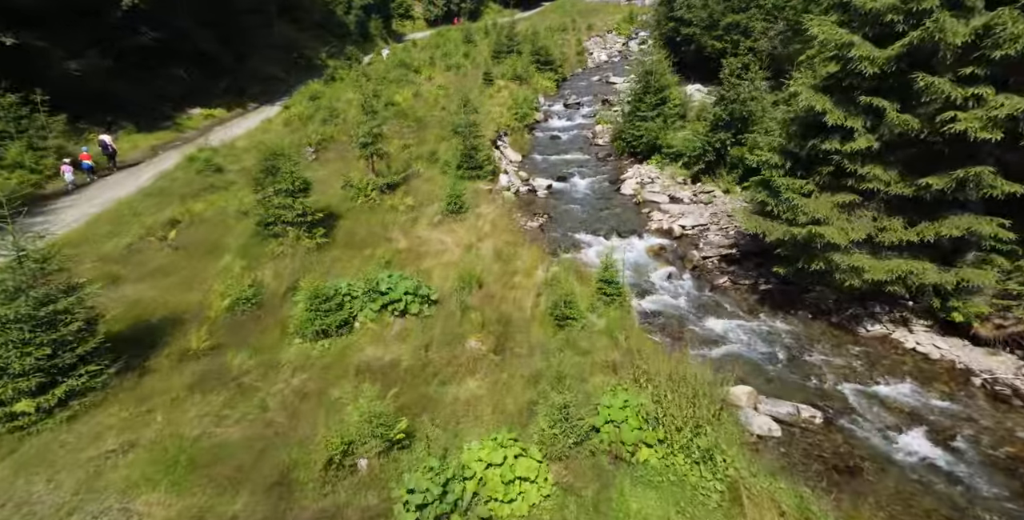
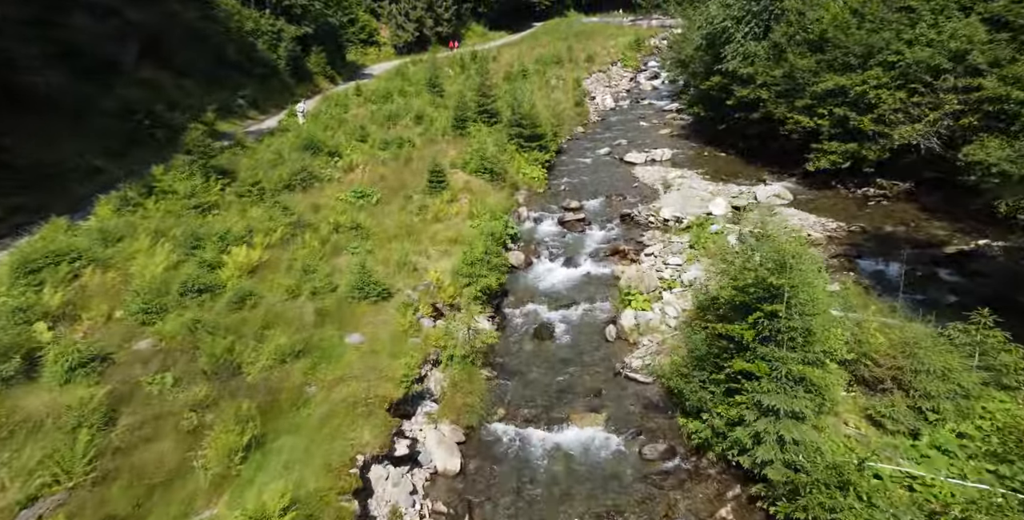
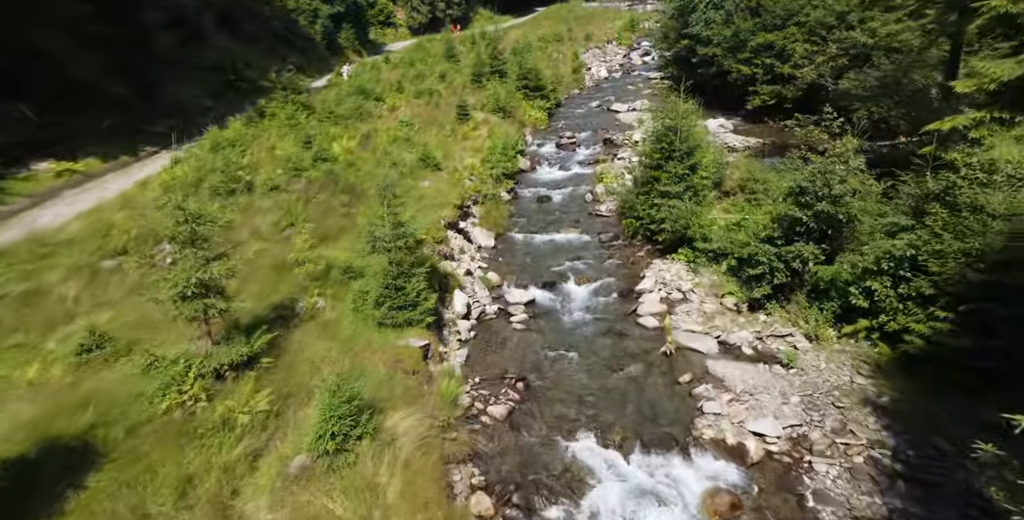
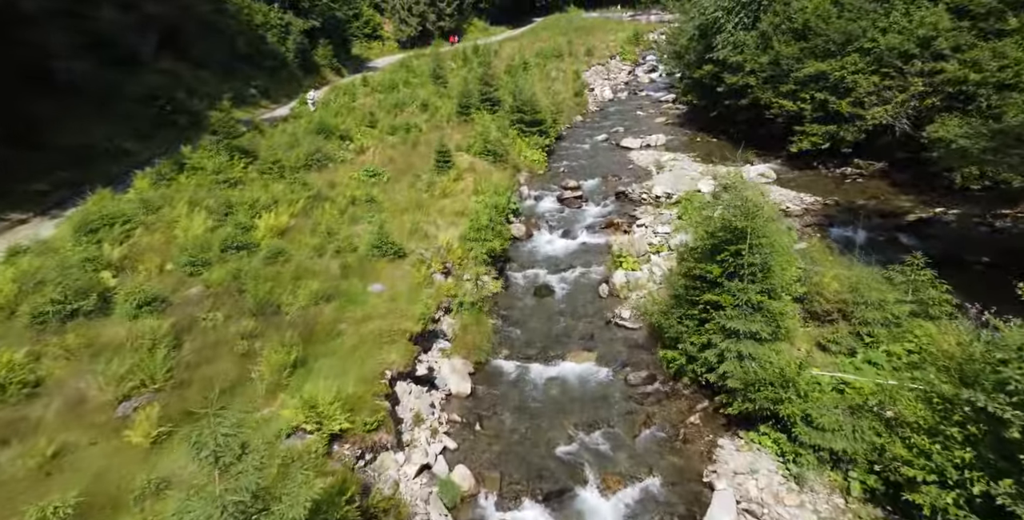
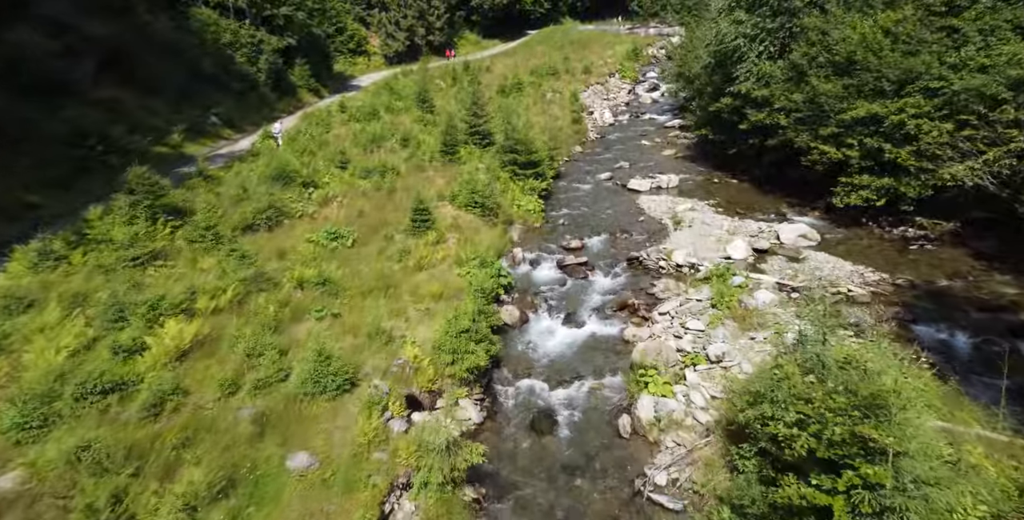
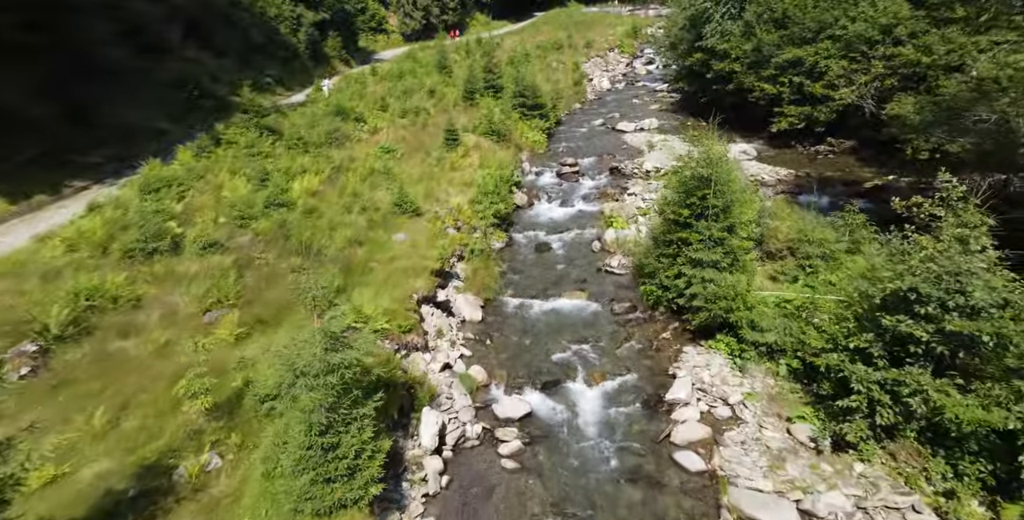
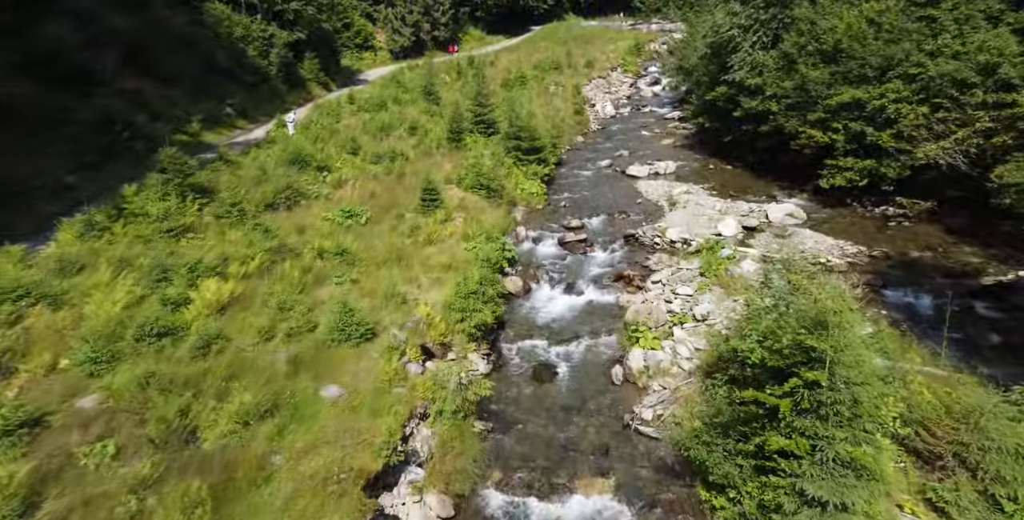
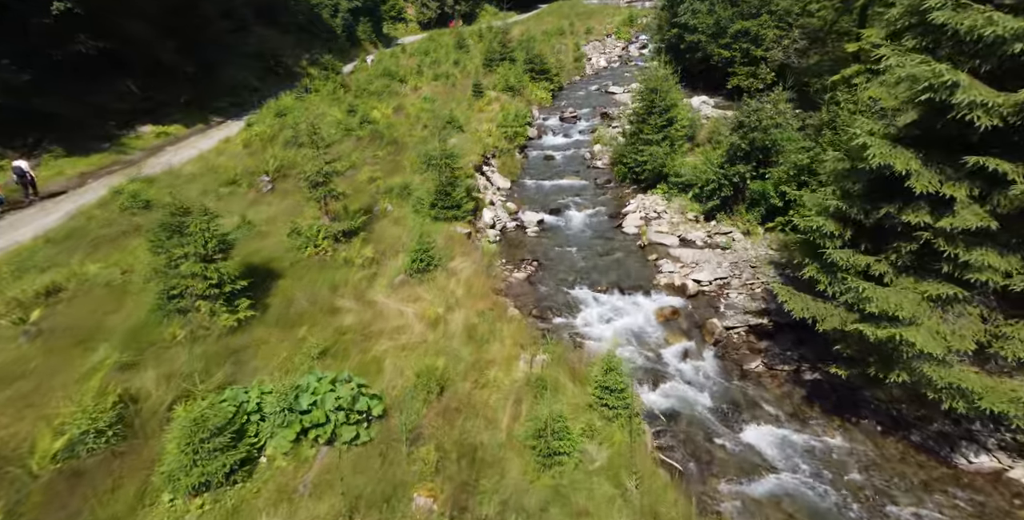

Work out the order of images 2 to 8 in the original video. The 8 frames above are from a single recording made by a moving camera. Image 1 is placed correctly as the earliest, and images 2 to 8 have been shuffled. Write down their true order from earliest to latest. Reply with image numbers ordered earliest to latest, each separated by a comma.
8, 3, 6, 4, 2, 7, 5
